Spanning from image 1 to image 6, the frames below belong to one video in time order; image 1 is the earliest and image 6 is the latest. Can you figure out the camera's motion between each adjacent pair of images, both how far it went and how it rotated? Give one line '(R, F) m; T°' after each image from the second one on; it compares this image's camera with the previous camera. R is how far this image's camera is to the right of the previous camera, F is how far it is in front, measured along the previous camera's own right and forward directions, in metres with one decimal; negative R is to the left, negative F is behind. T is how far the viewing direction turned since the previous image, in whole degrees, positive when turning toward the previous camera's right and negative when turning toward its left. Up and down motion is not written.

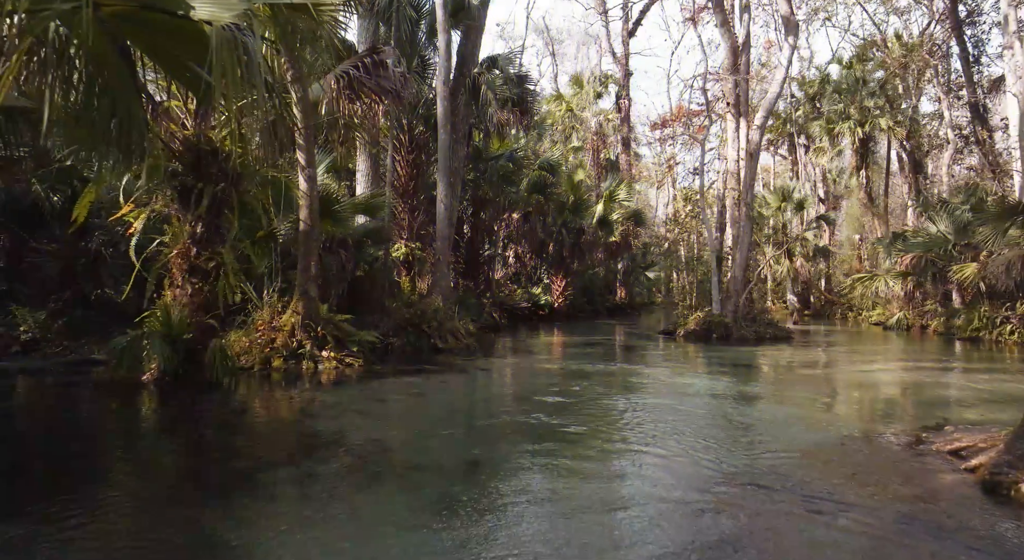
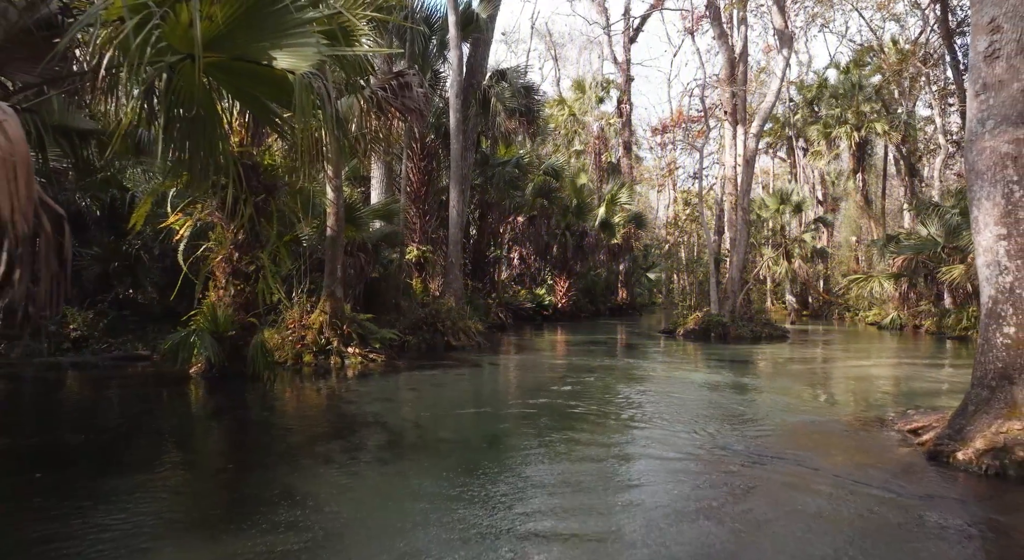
(-0.1, -0.7) m; 0°
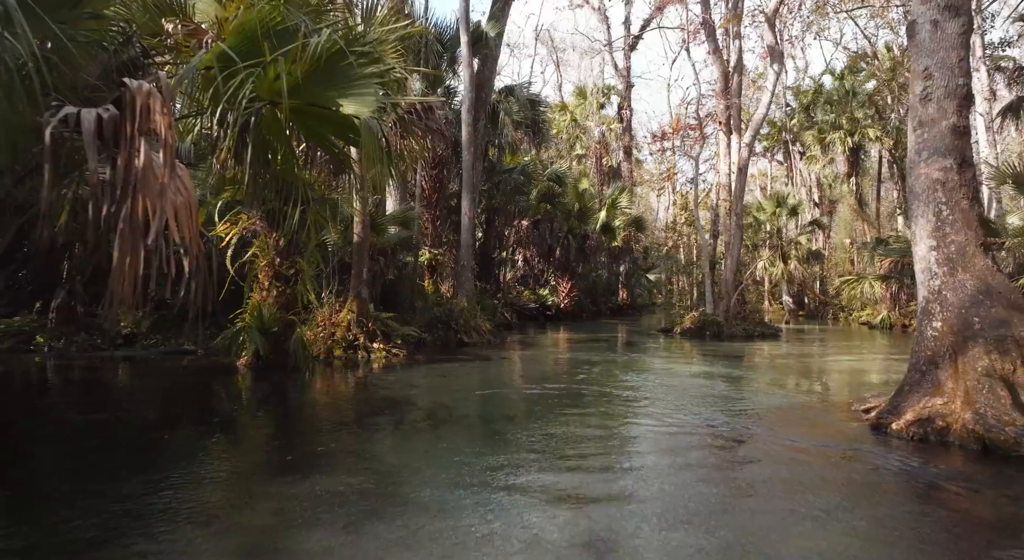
(-0.1, -1.0) m; 0°
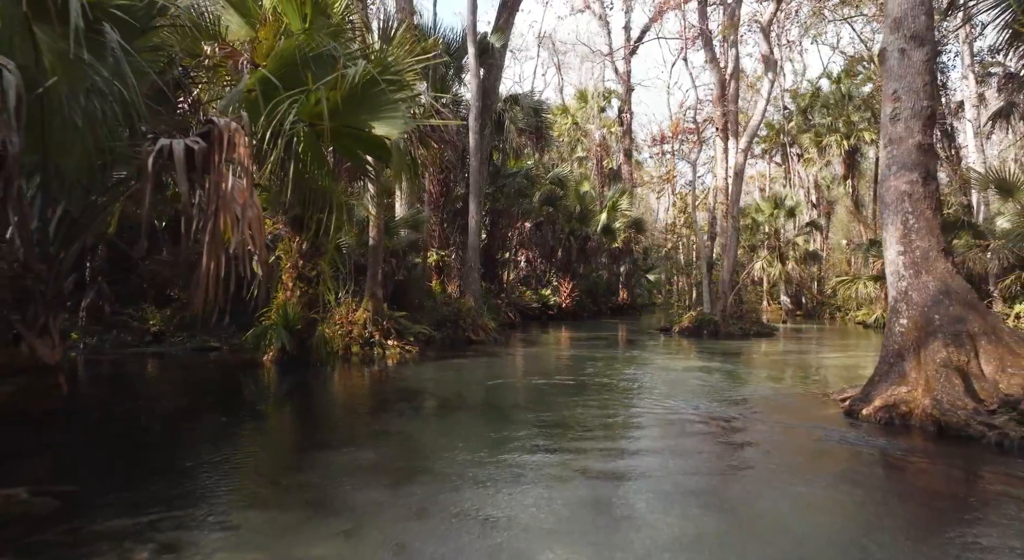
(-0.1, -0.6) m; 0°
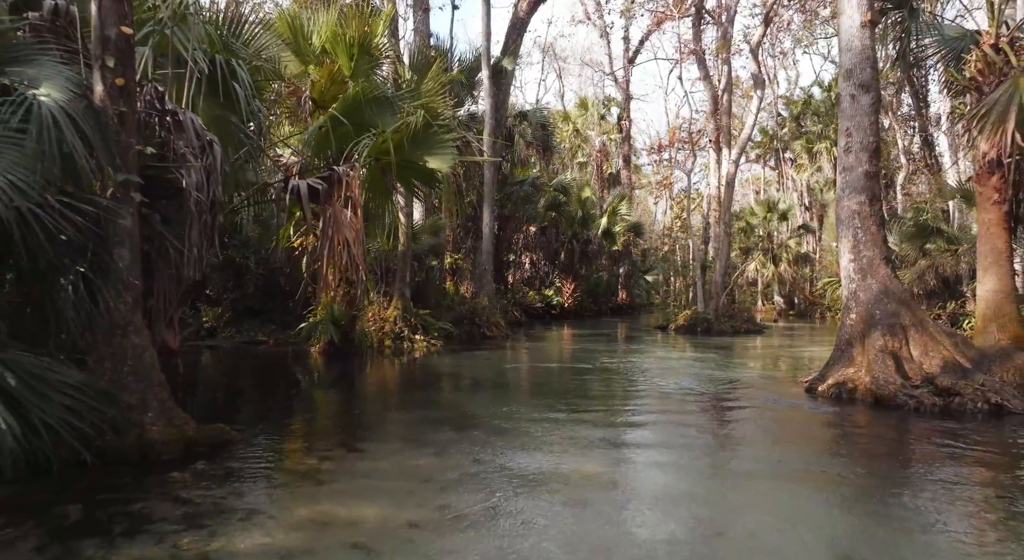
(-0.3, -1.4) m; 0°
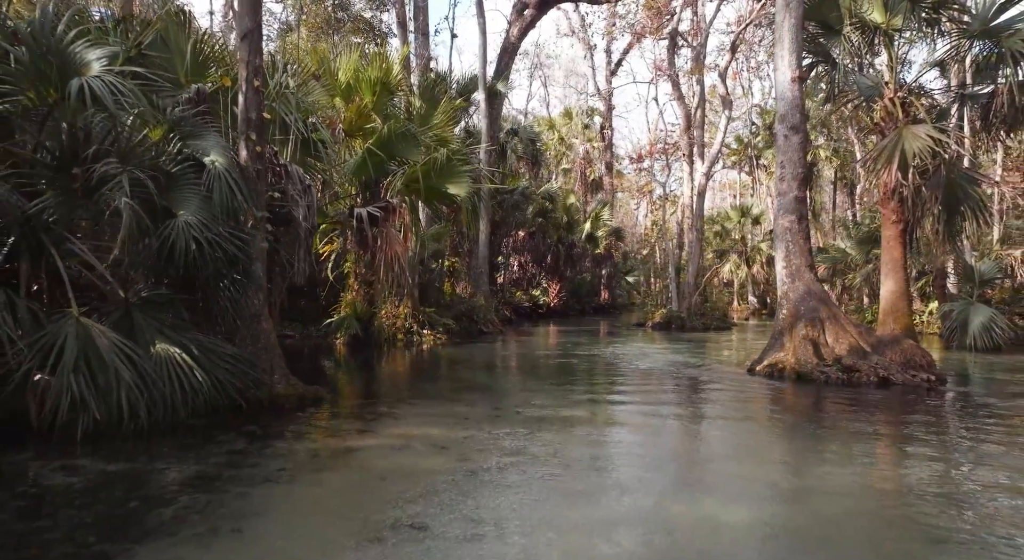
(-0.2, -1.8) m; +1°
